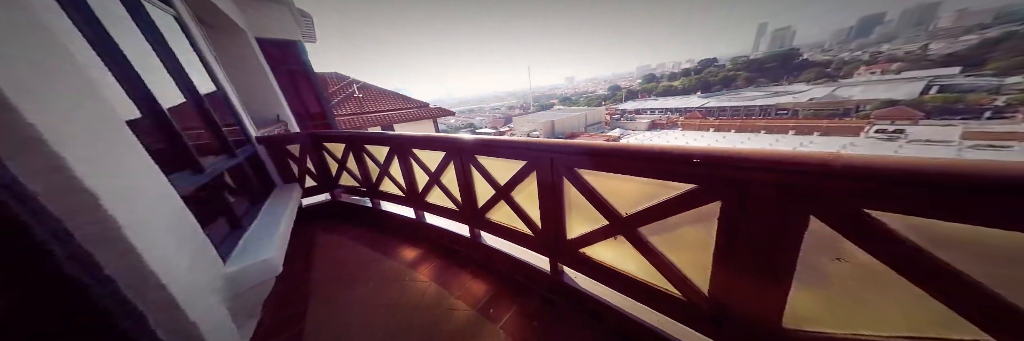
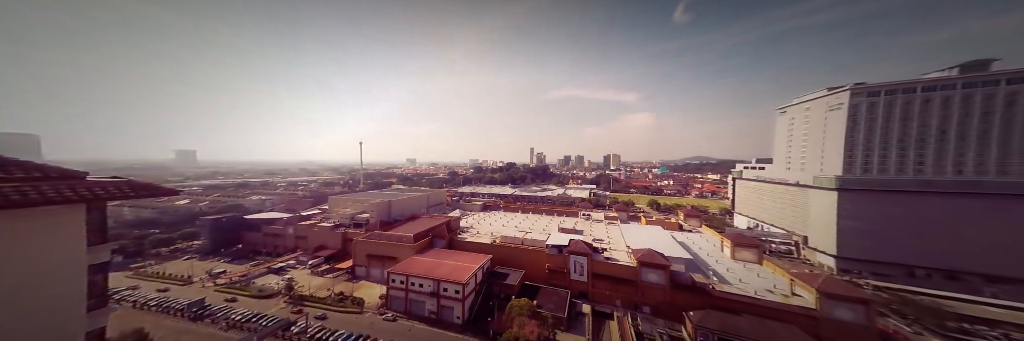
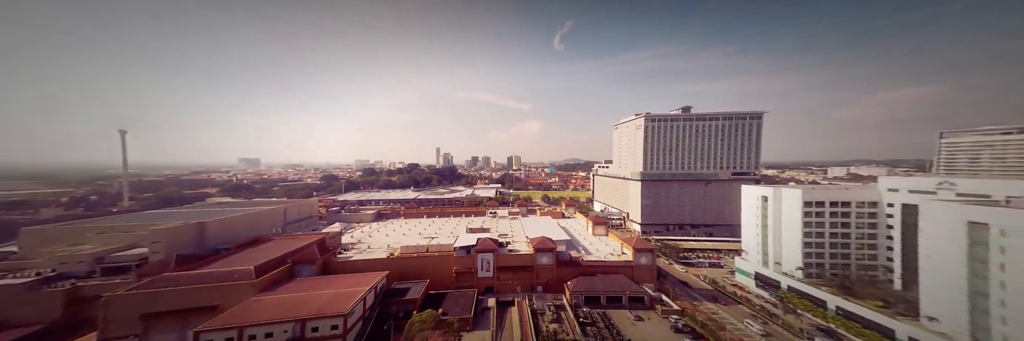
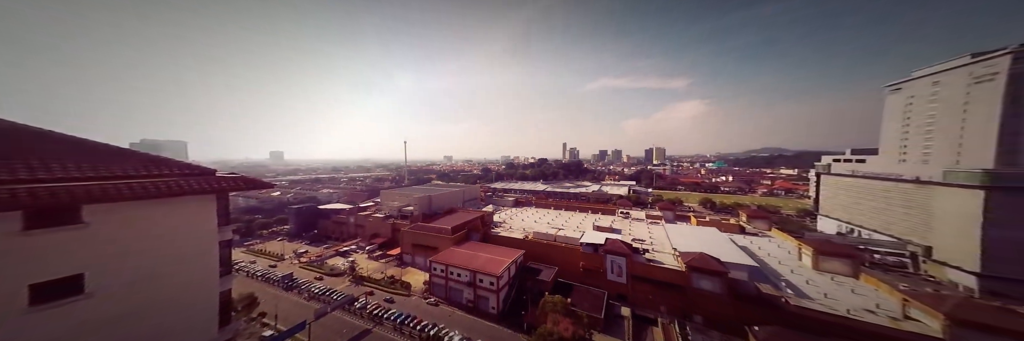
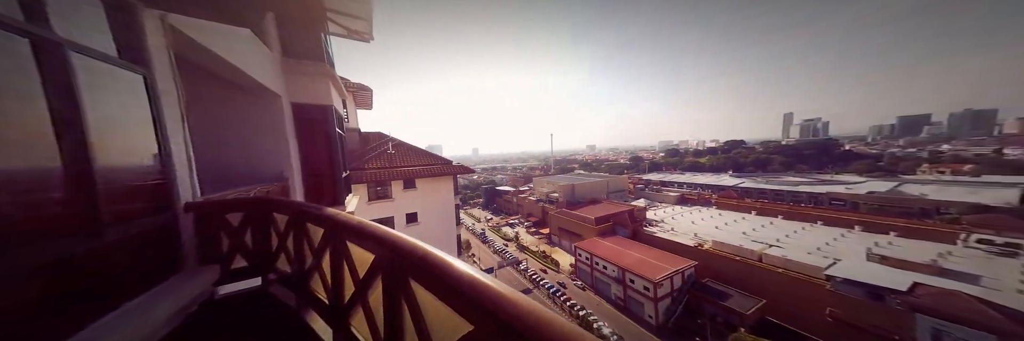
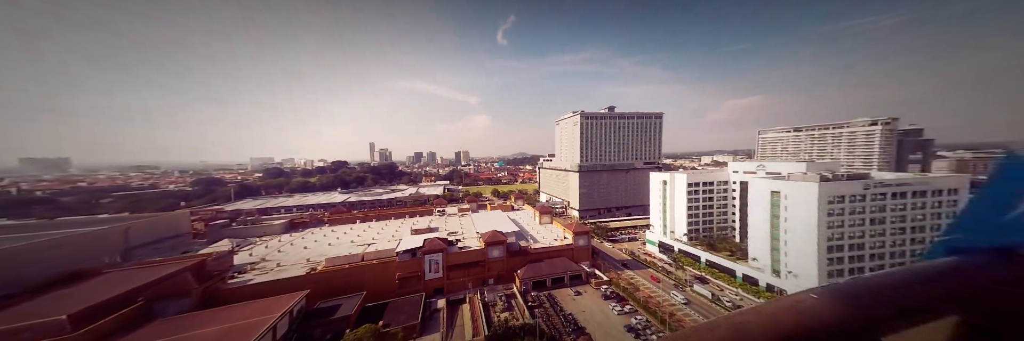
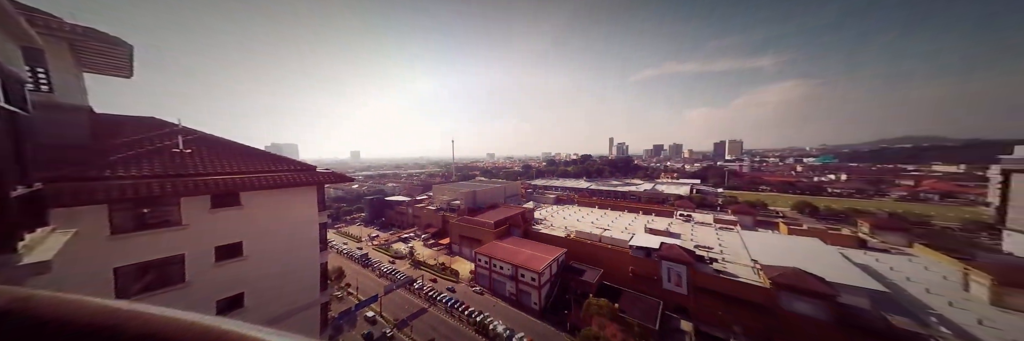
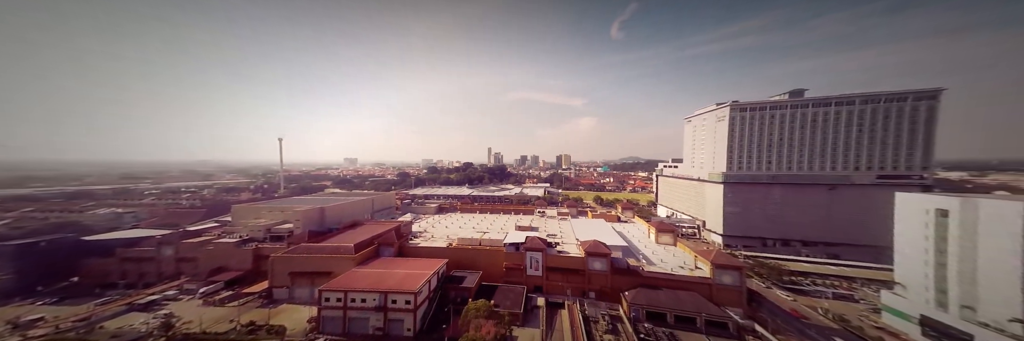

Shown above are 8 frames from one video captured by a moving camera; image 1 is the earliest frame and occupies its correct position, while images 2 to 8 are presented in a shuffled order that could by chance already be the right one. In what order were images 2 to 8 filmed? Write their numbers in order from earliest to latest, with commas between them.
5, 7, 4, 2, 8, 3, 6
